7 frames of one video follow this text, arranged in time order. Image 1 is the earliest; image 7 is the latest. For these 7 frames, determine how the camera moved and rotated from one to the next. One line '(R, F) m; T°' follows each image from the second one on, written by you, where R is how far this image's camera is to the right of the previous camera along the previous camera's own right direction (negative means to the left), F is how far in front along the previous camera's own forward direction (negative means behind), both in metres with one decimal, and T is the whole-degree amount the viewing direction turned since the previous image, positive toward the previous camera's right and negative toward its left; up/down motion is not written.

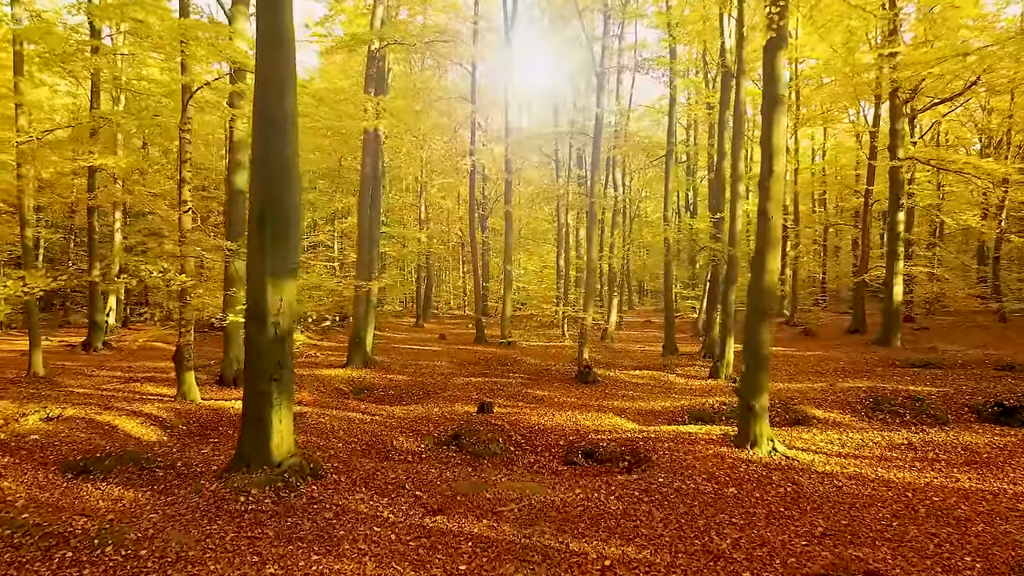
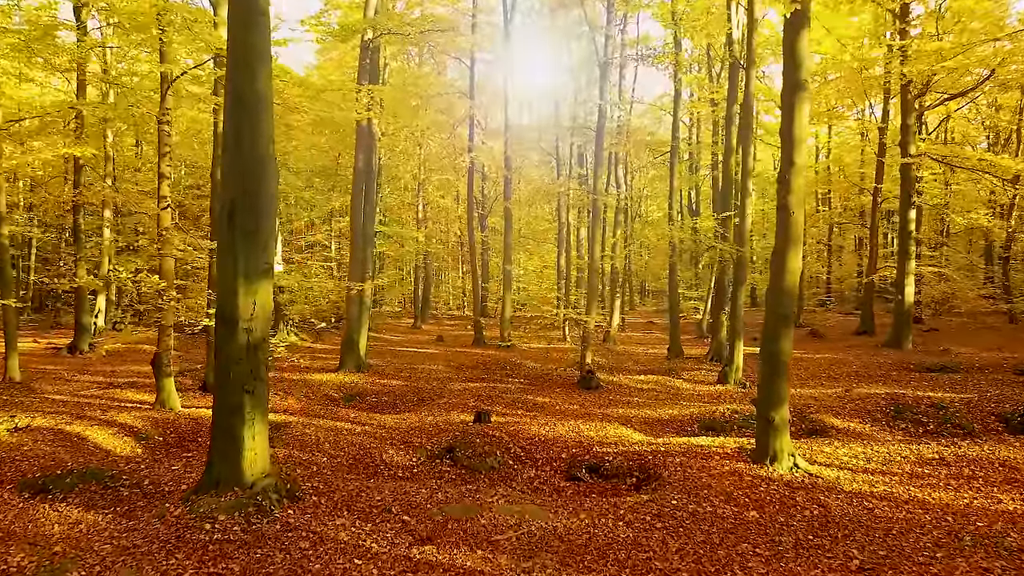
(0.0, +0.5) m; 0°
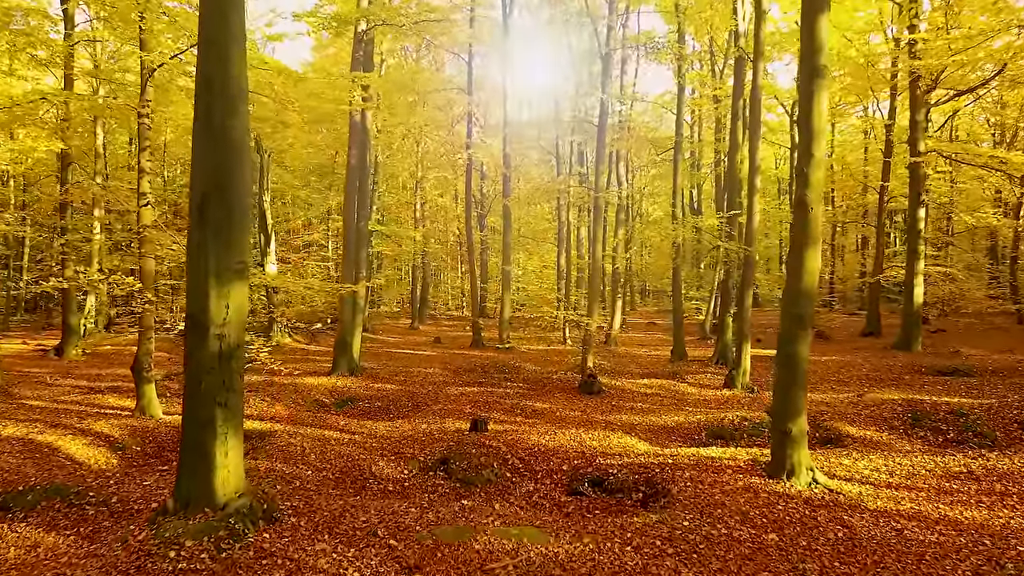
(0.0, +0.4) m; 0°
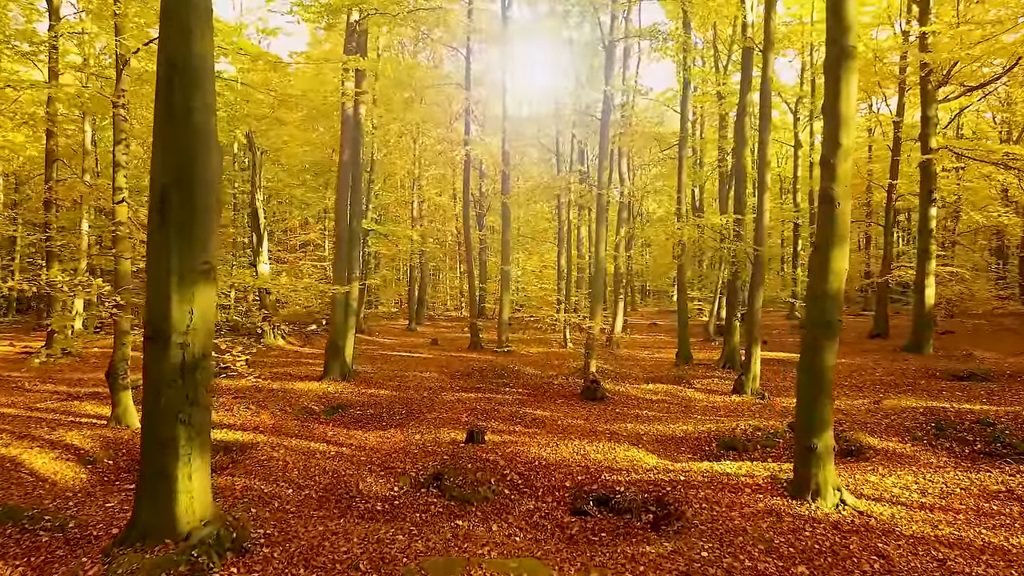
(0.0, +0.5) m; 0°
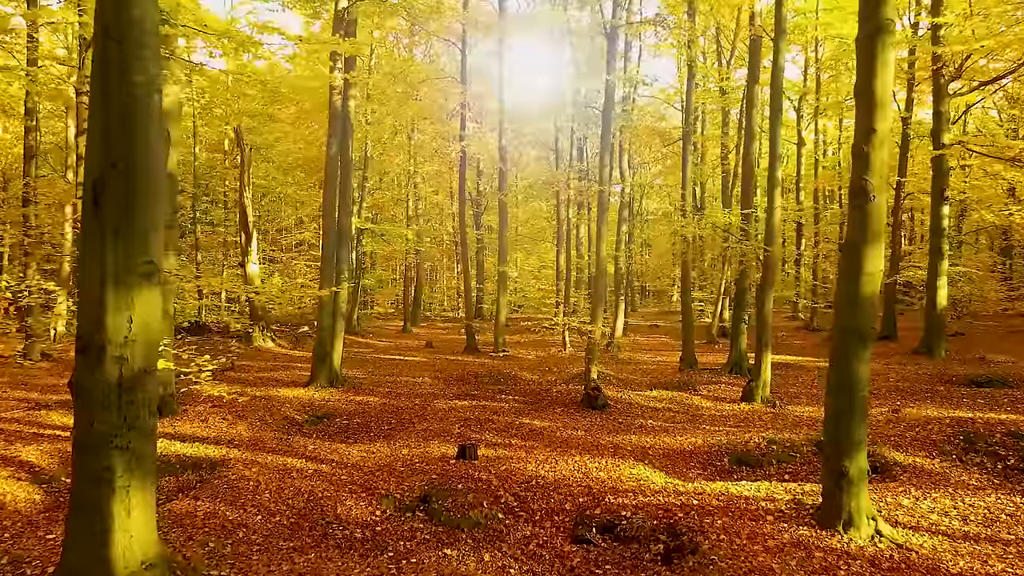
(0.0, +0.6) m; 0°
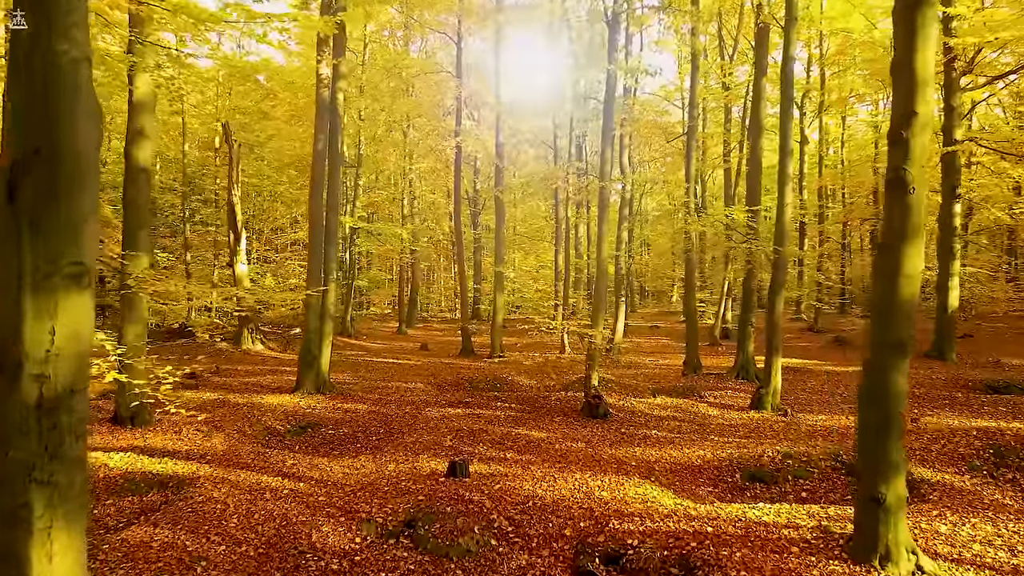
(0.0, +0.5) m; 0°
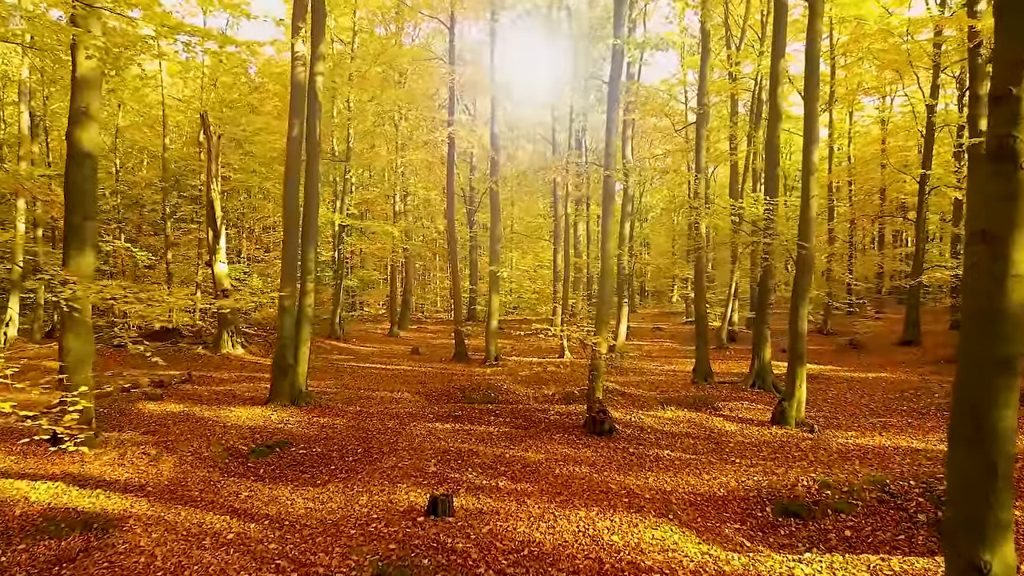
(+0.1, +1.0) m; 0°
